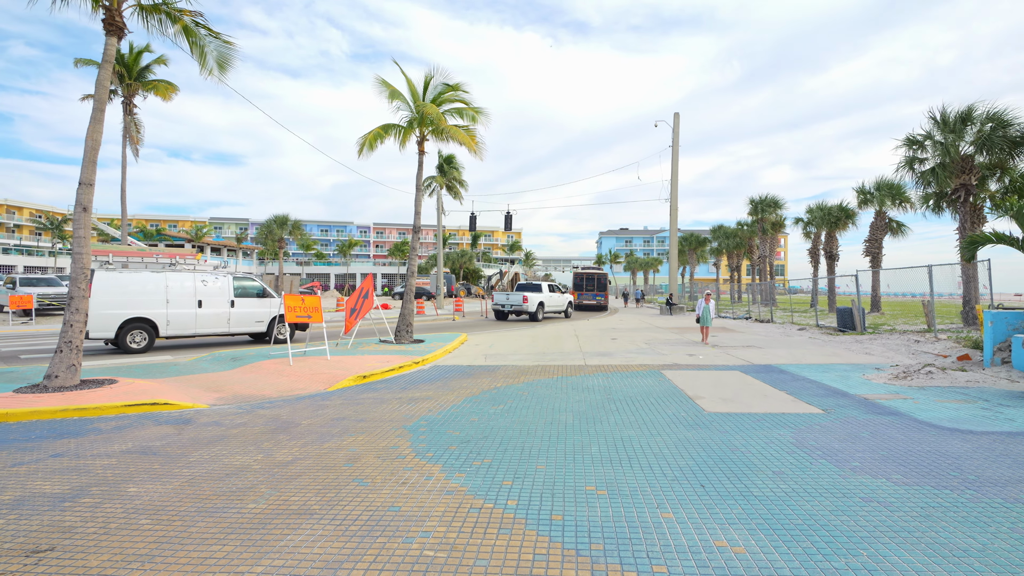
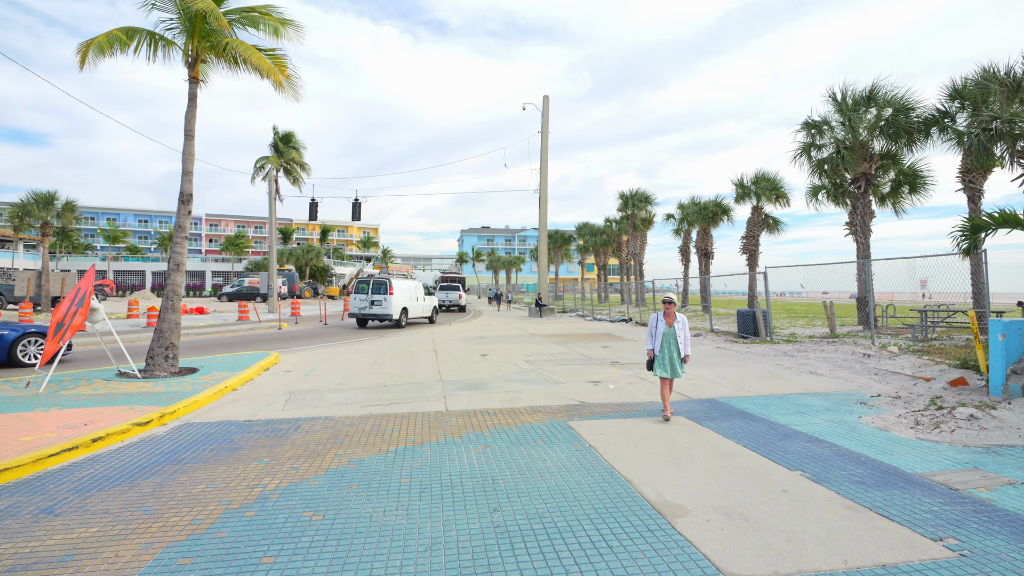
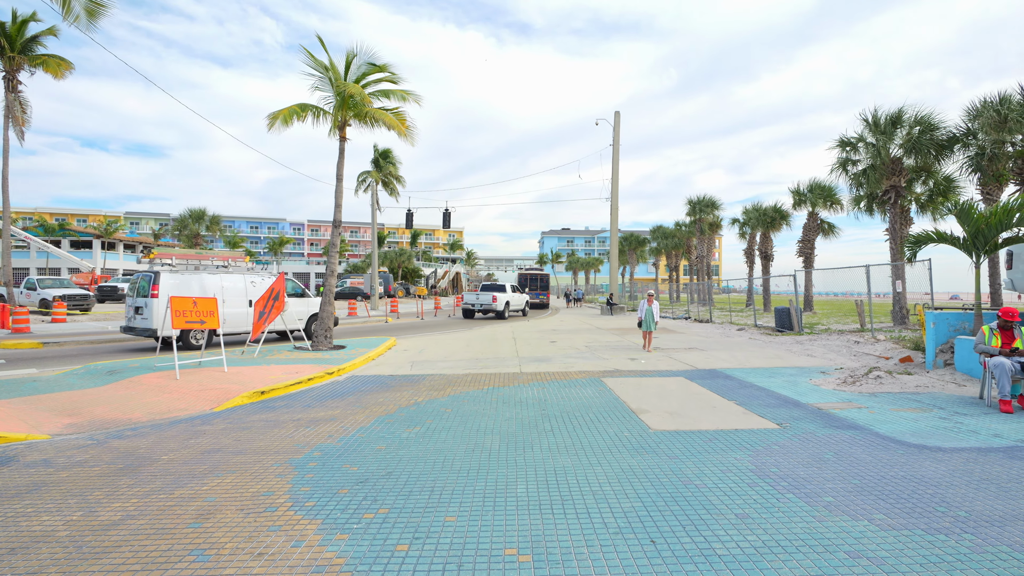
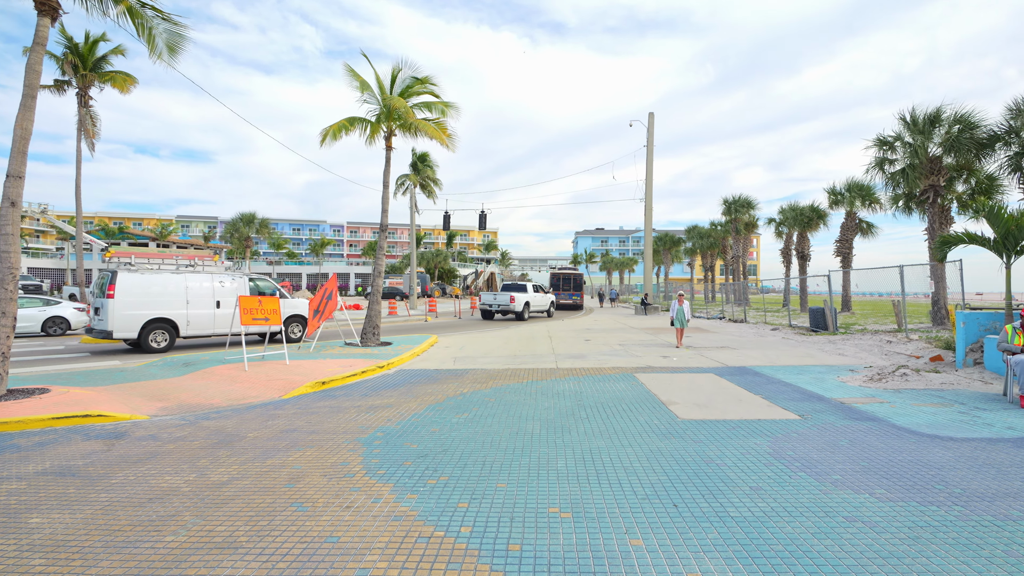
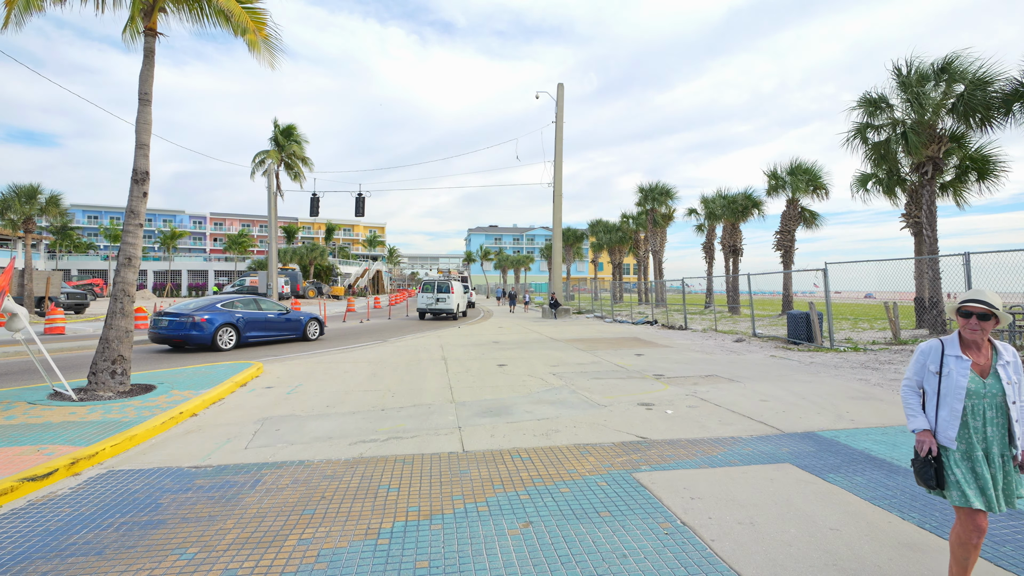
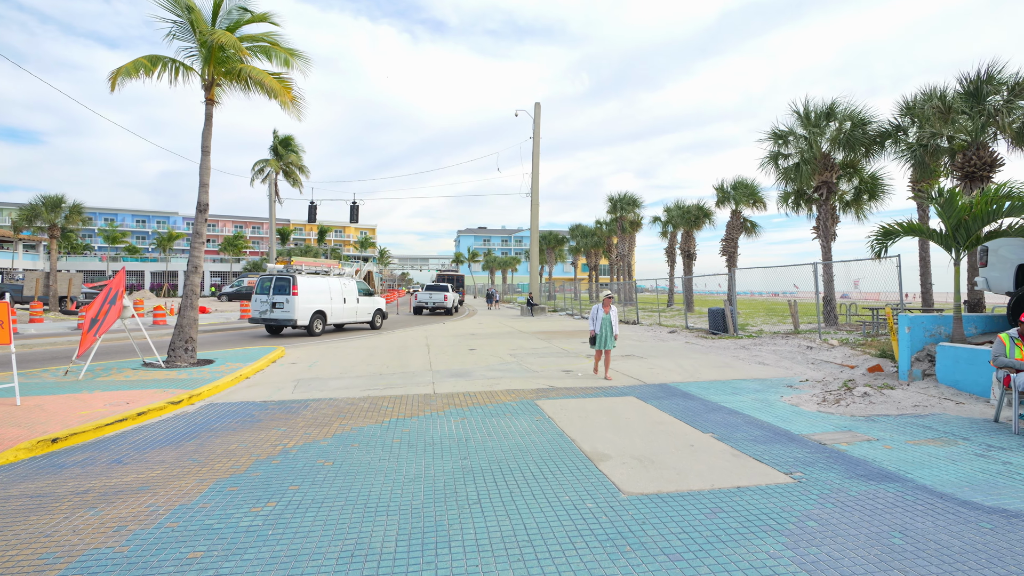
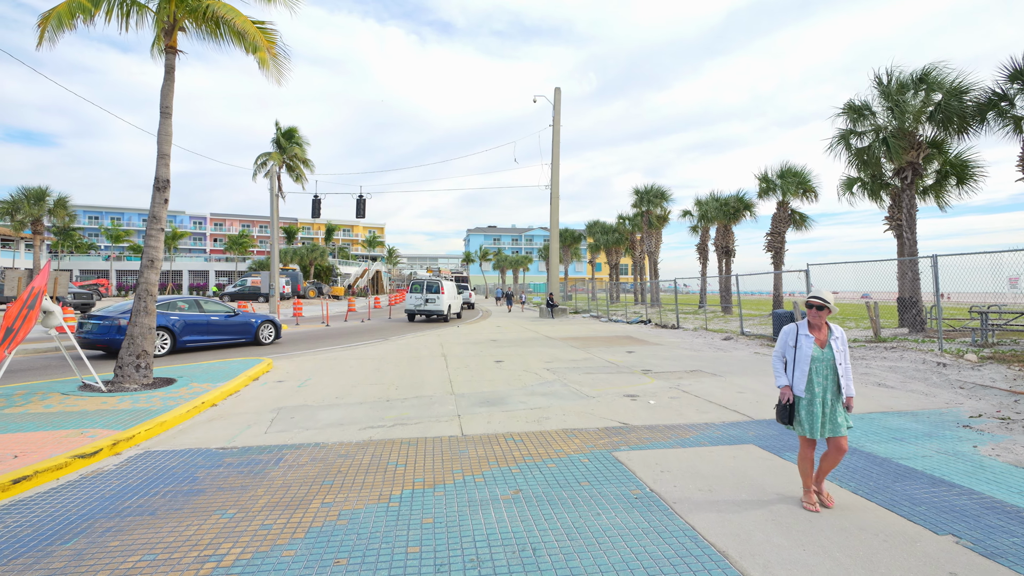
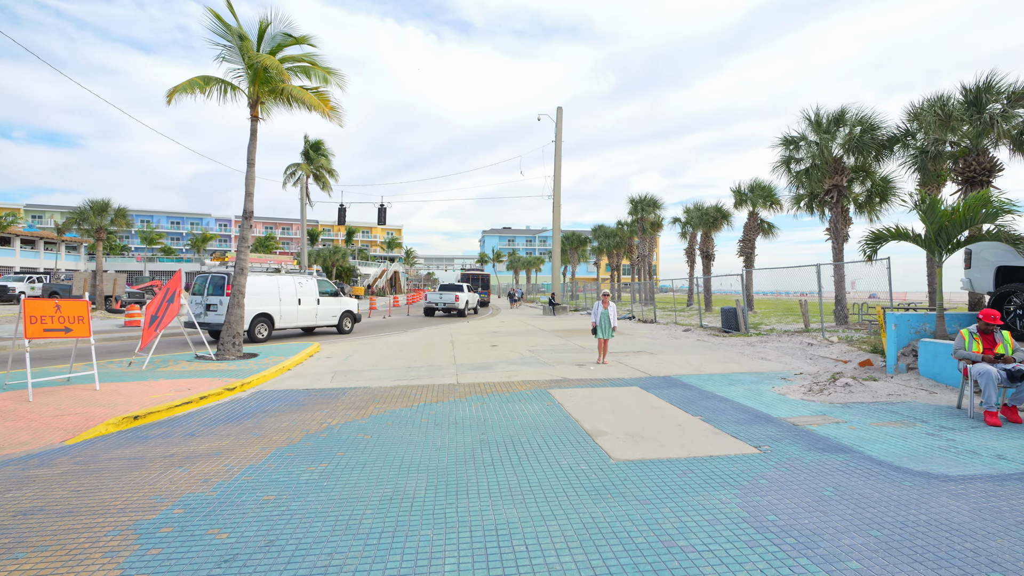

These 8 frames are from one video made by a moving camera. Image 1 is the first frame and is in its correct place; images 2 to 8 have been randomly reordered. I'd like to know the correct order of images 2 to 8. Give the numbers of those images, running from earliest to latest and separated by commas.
4, 3, 8, 6, 2, 7, 5
